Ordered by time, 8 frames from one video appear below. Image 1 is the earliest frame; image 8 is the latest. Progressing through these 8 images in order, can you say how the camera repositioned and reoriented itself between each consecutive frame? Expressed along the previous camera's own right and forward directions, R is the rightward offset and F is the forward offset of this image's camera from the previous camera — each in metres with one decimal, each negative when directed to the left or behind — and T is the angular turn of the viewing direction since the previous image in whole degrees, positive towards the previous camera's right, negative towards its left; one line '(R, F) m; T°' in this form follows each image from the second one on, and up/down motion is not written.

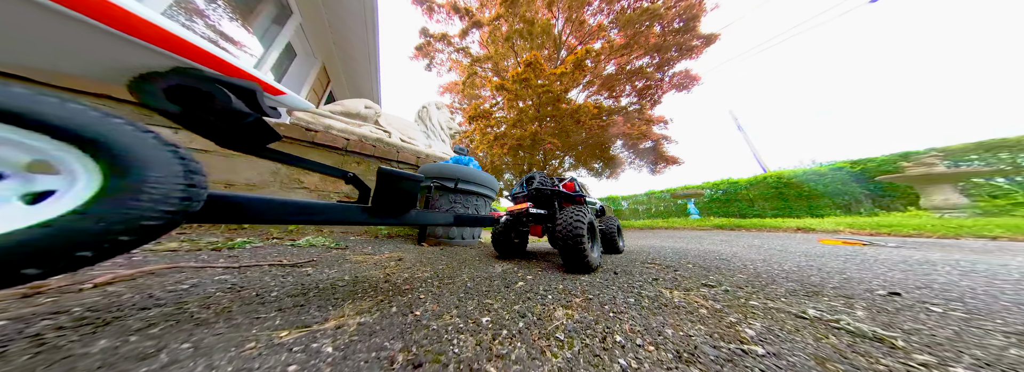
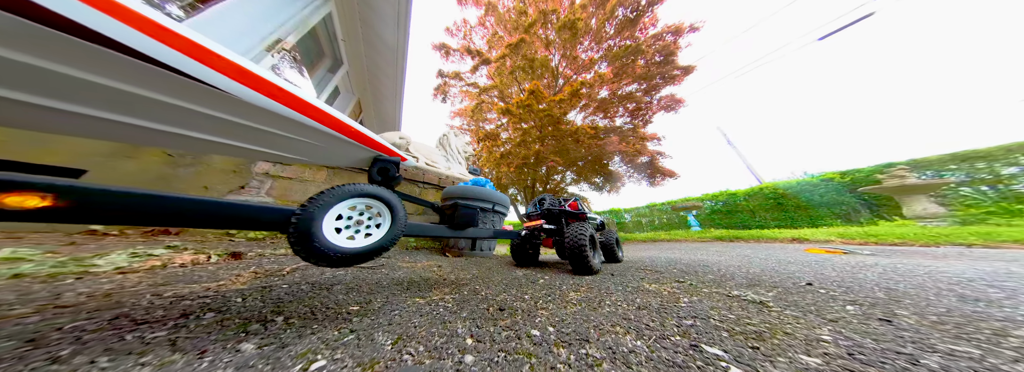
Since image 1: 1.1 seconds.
(-0.2, -0.6) m; +1°
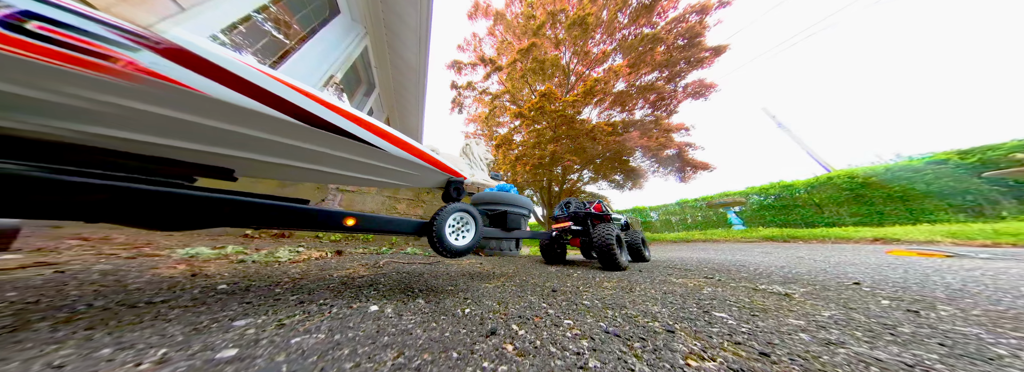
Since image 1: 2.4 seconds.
(-0.2, -0.3) m; -5°
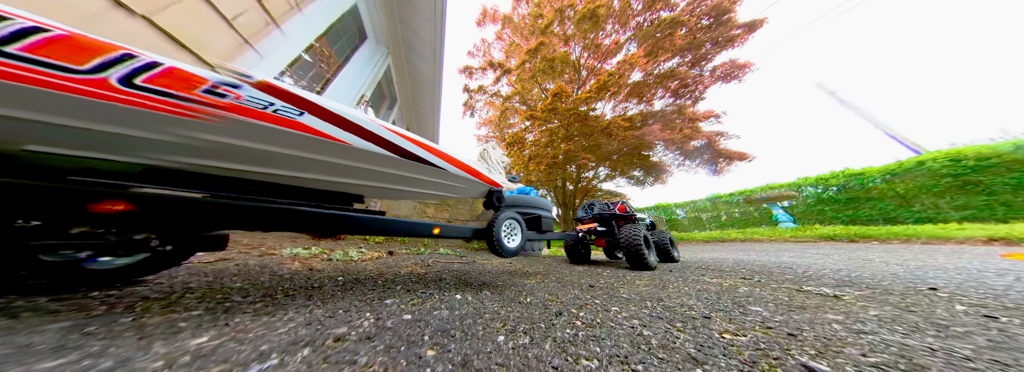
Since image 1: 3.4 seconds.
(-0.2, -0.2) m; -5°
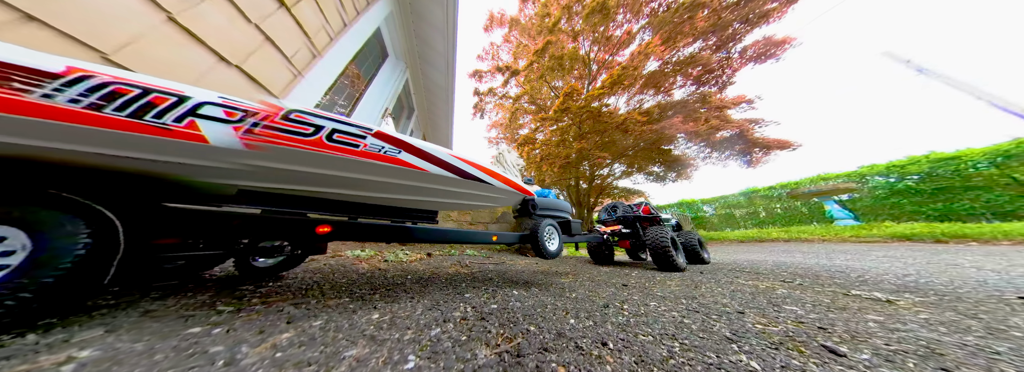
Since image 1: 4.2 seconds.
(-0.2, -0.2) m; -4°
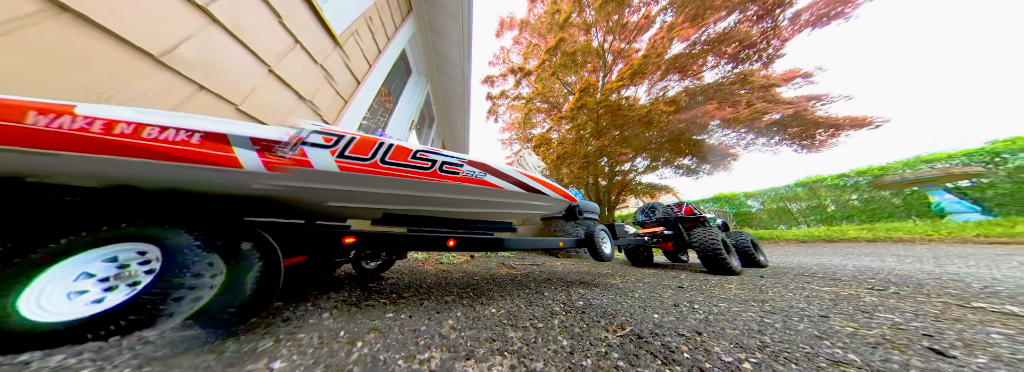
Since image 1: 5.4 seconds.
(-0.3, -0.2) m; -6°
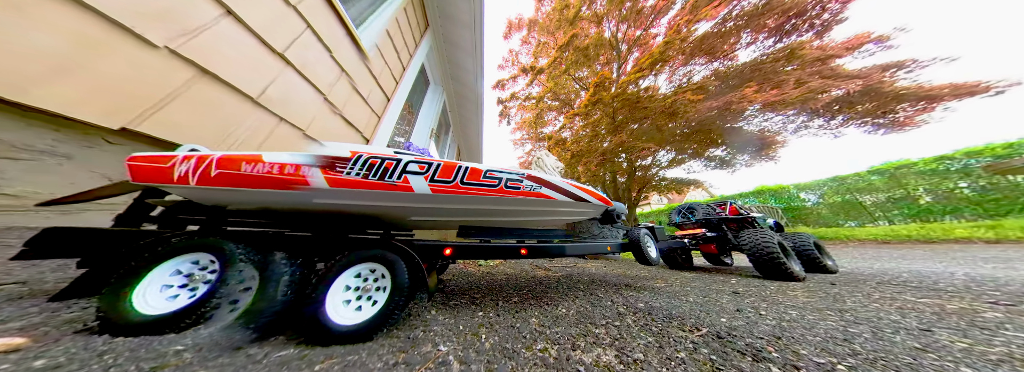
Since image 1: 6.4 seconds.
(-0.2, -0.1) m; -6°
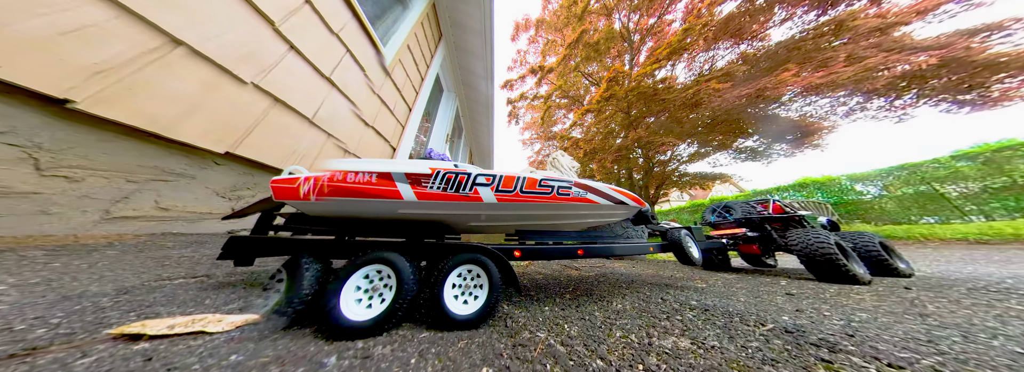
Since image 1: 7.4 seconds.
(-0.2, -0.1) m; -4°
